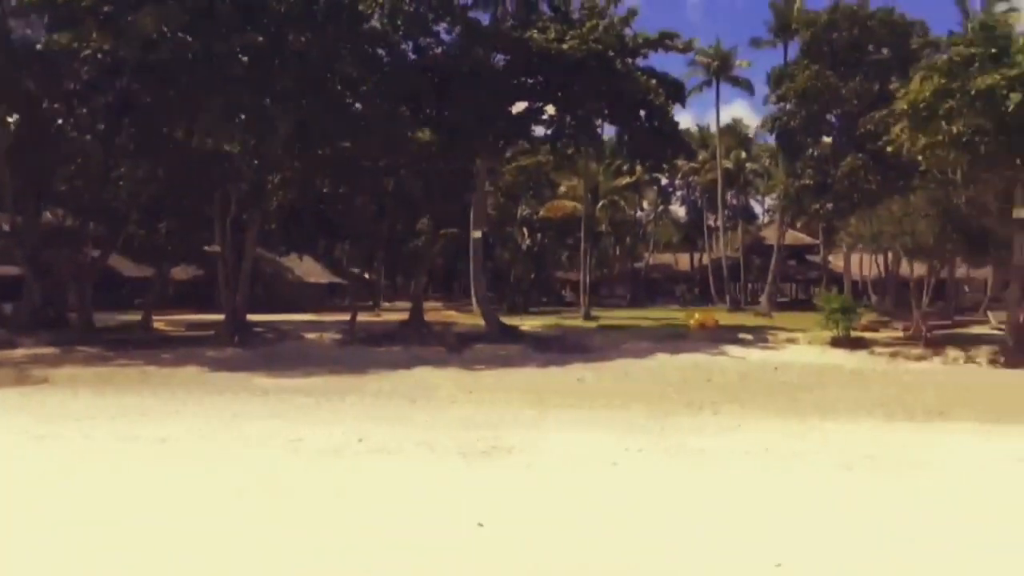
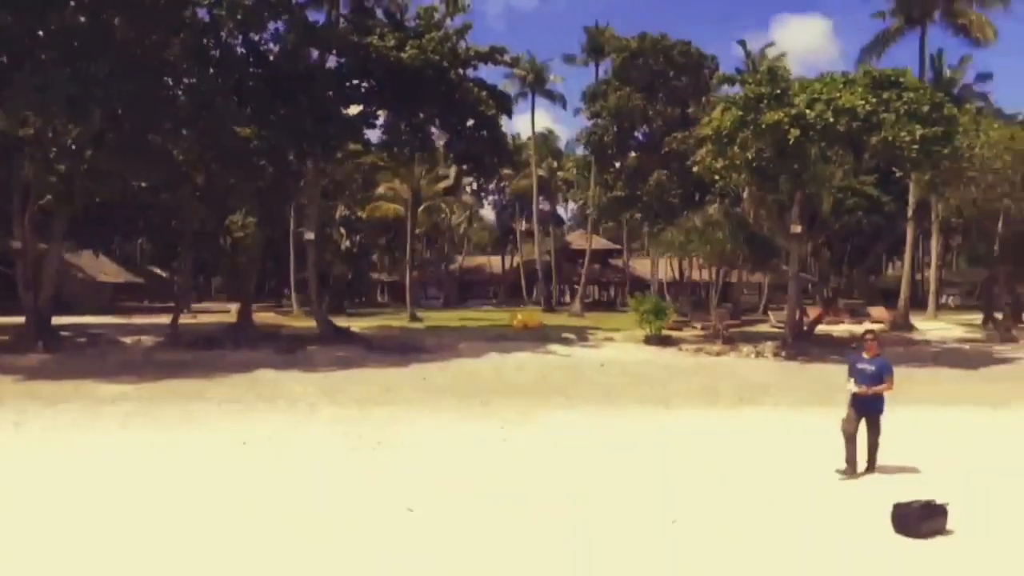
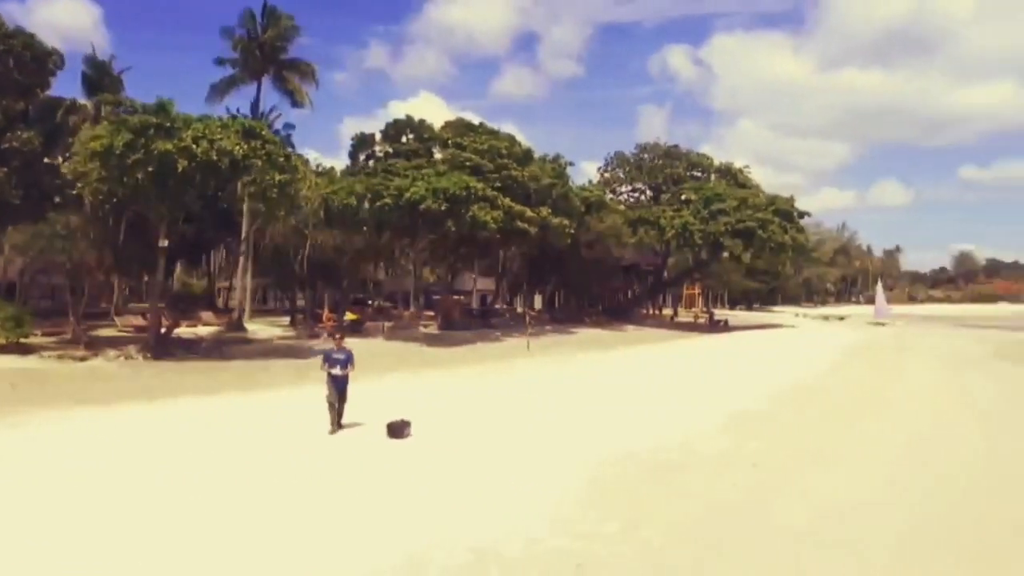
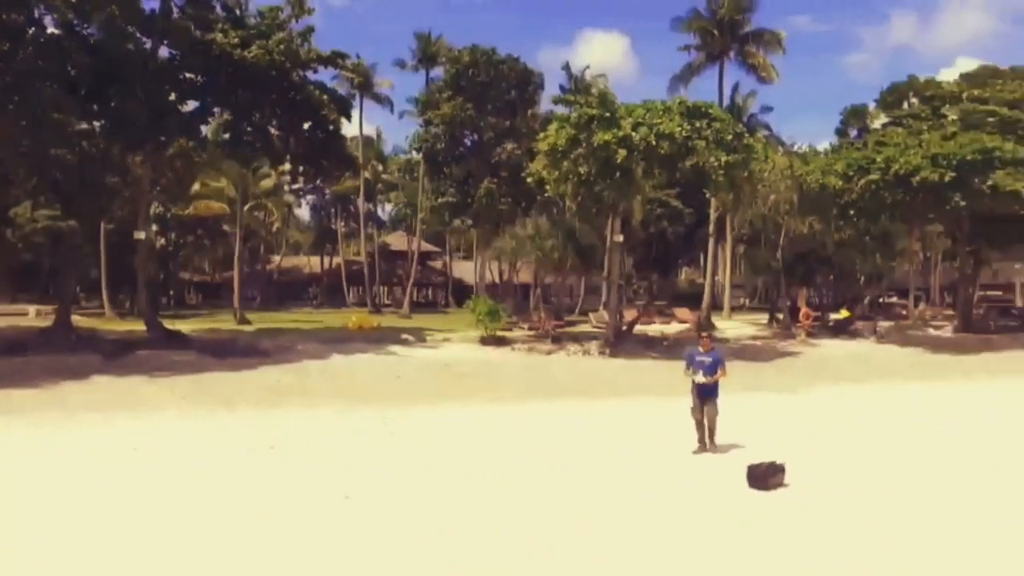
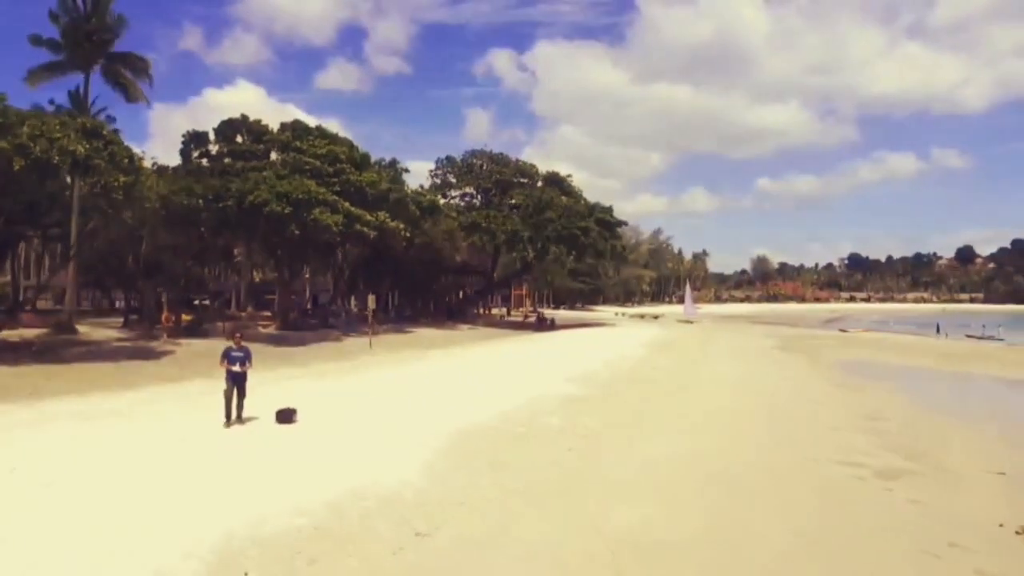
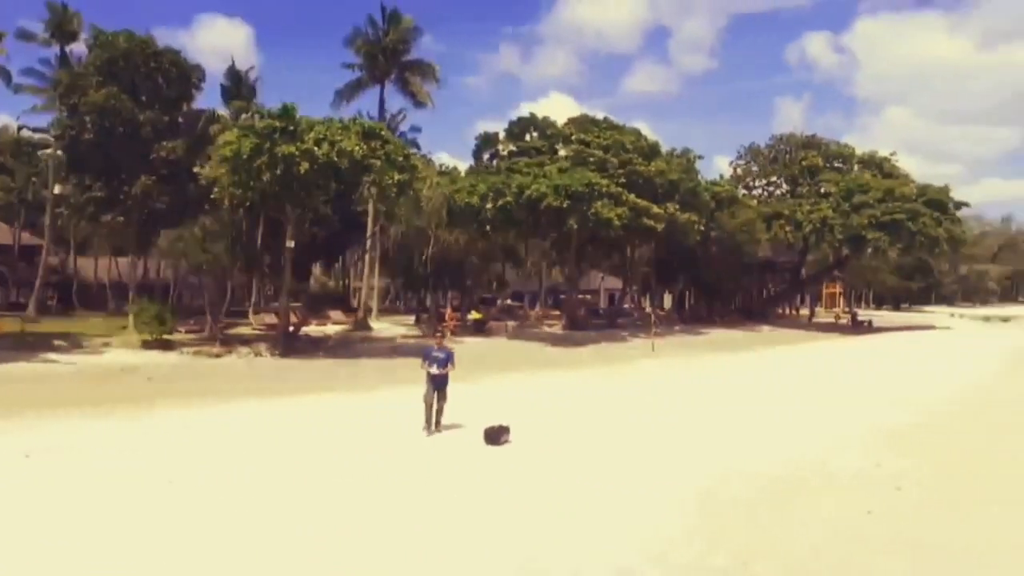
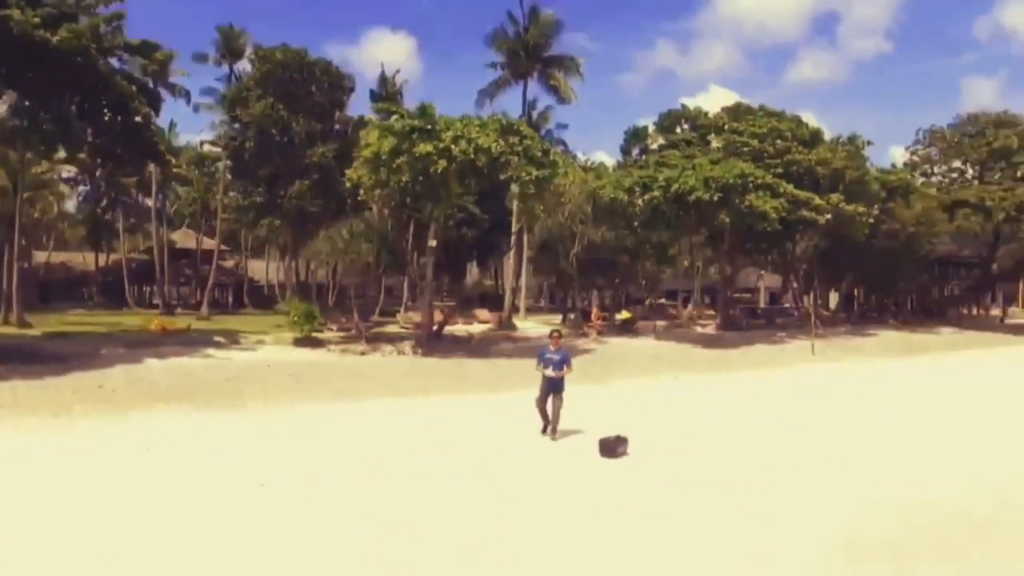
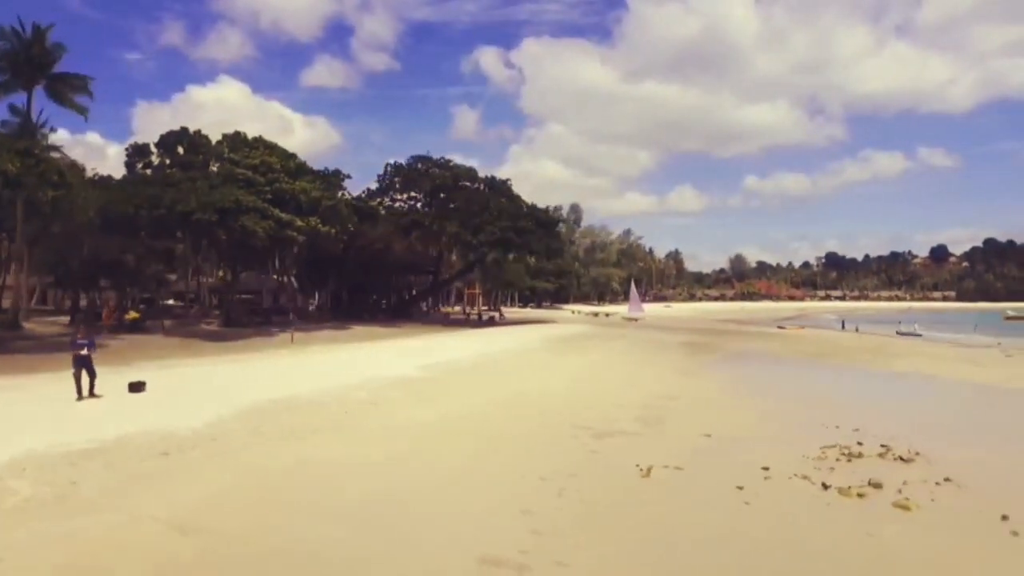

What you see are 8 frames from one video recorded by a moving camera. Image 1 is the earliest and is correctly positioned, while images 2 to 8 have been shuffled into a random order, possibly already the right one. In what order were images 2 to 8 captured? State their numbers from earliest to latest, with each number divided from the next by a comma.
2, 4, 7, 6, 3, 5, 8
